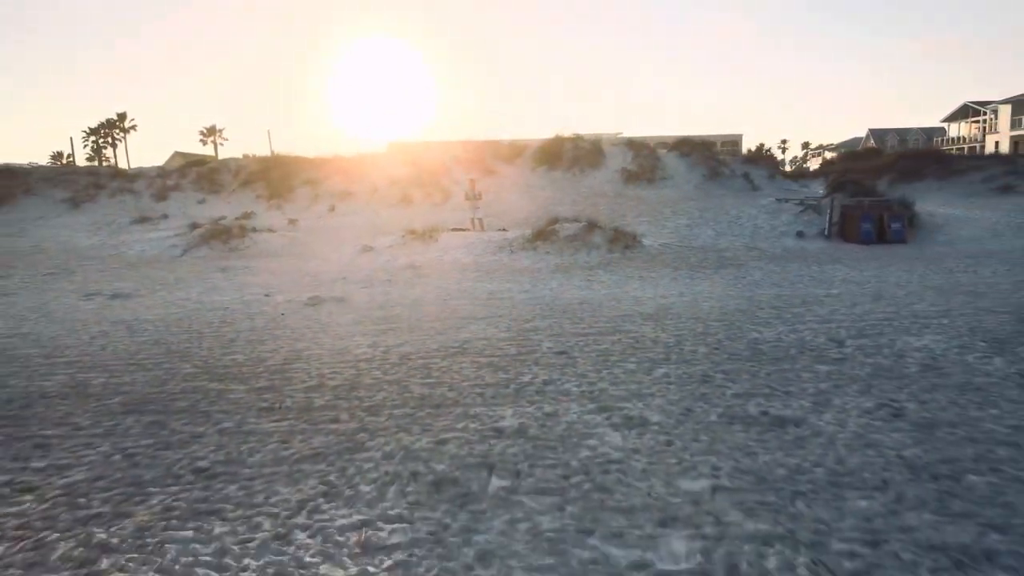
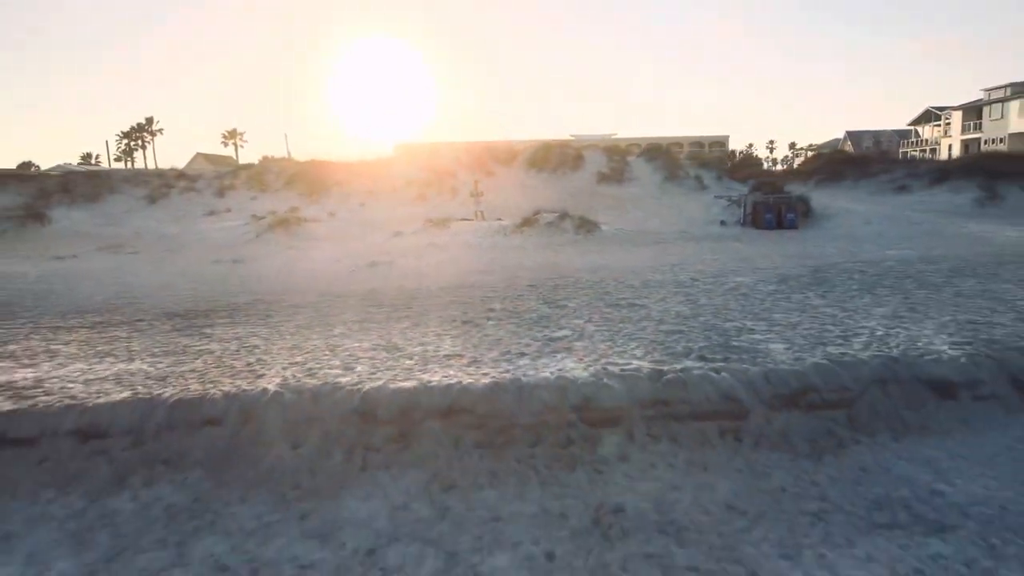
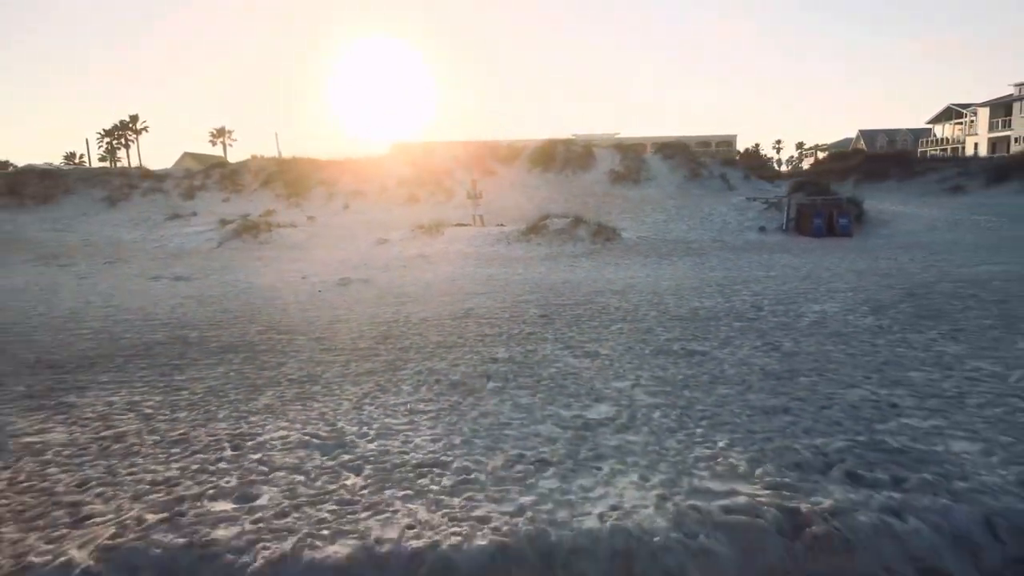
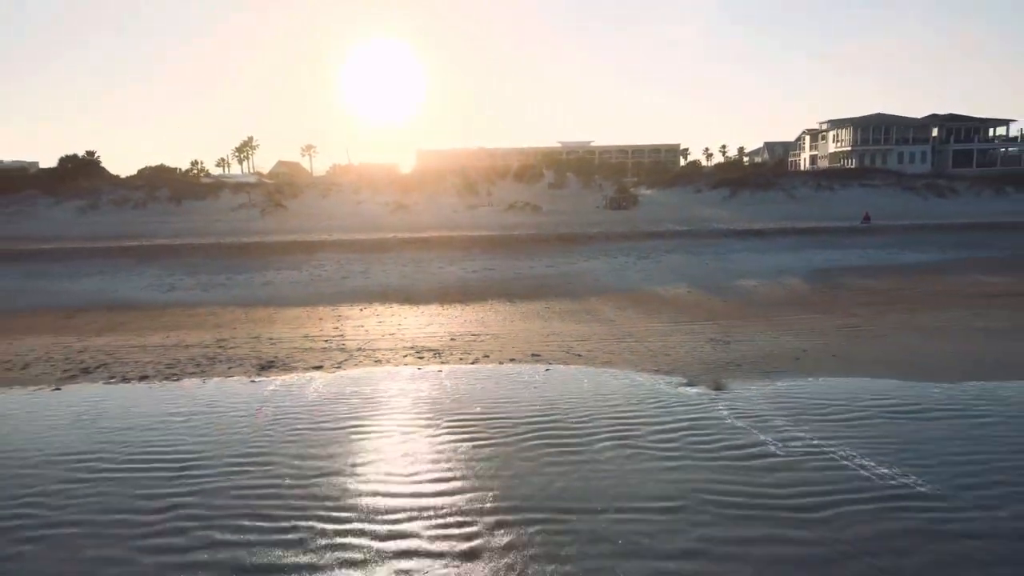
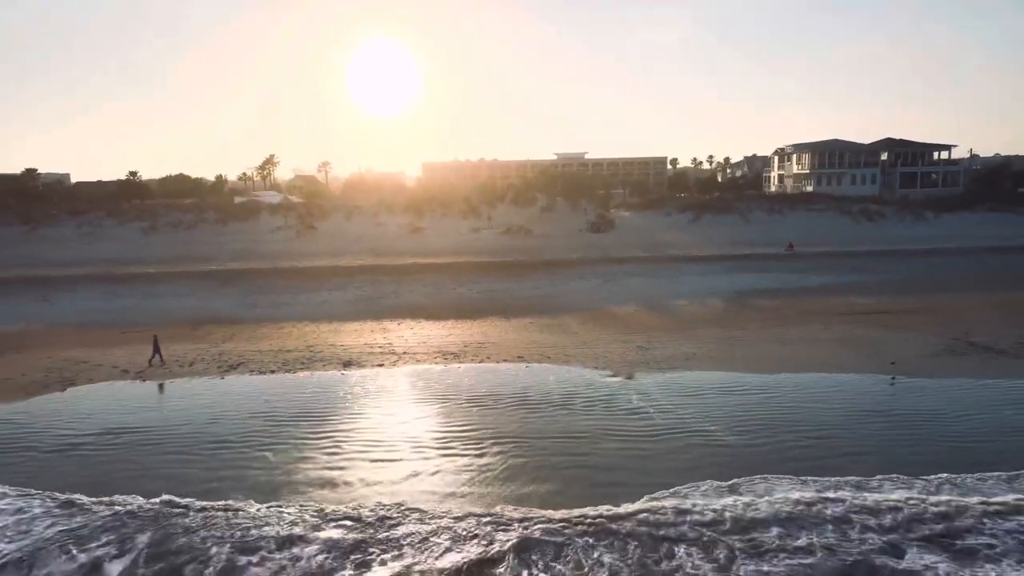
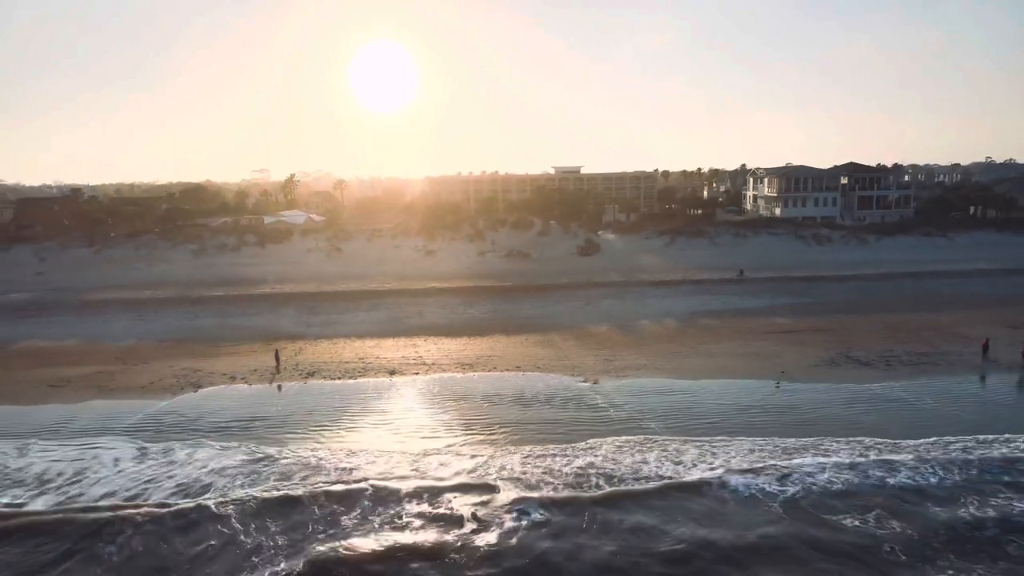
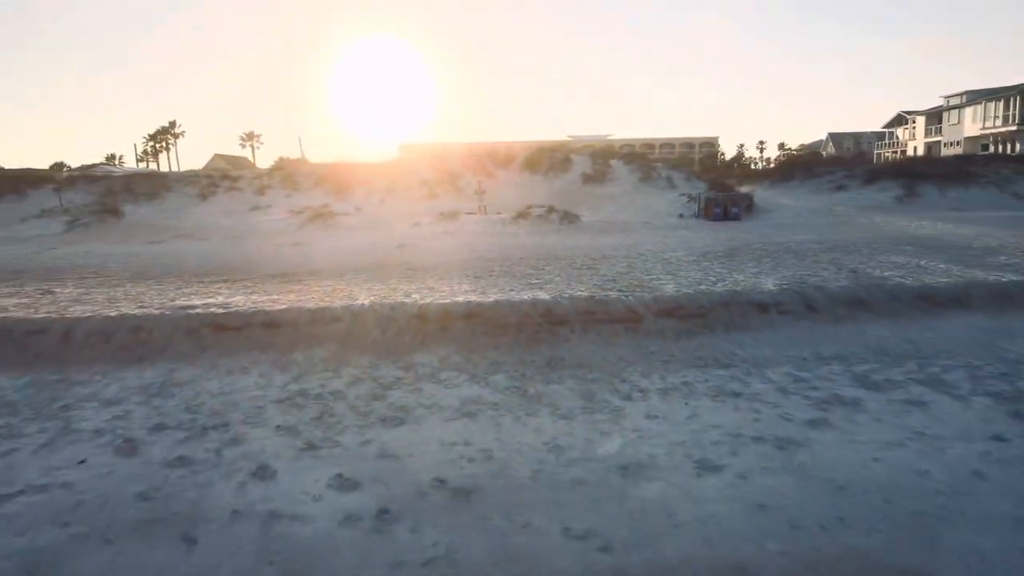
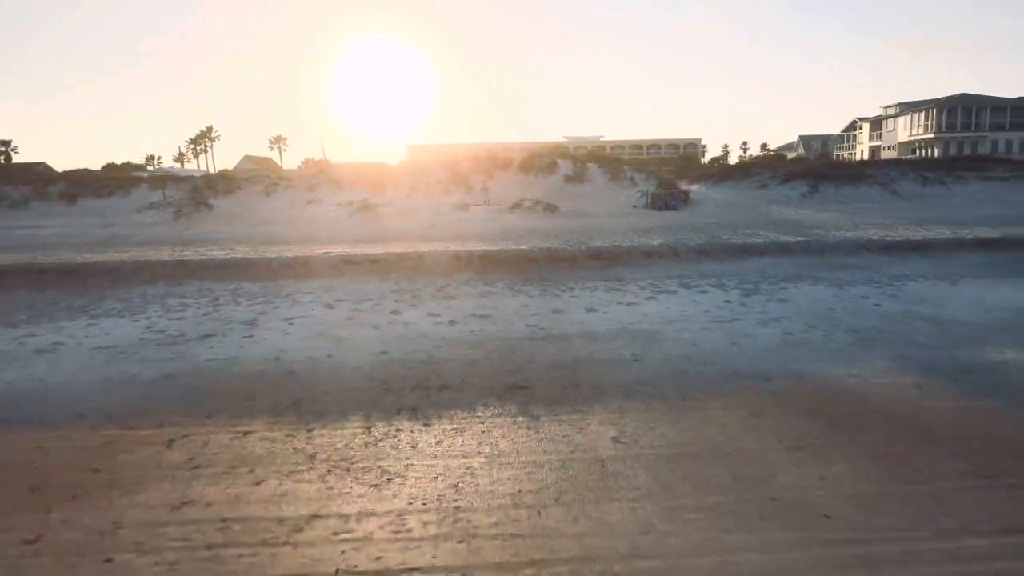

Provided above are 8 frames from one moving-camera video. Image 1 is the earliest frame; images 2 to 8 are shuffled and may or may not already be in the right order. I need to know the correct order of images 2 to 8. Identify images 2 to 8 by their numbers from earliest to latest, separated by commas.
3, 2, 7, 8, 4, 5, 6
